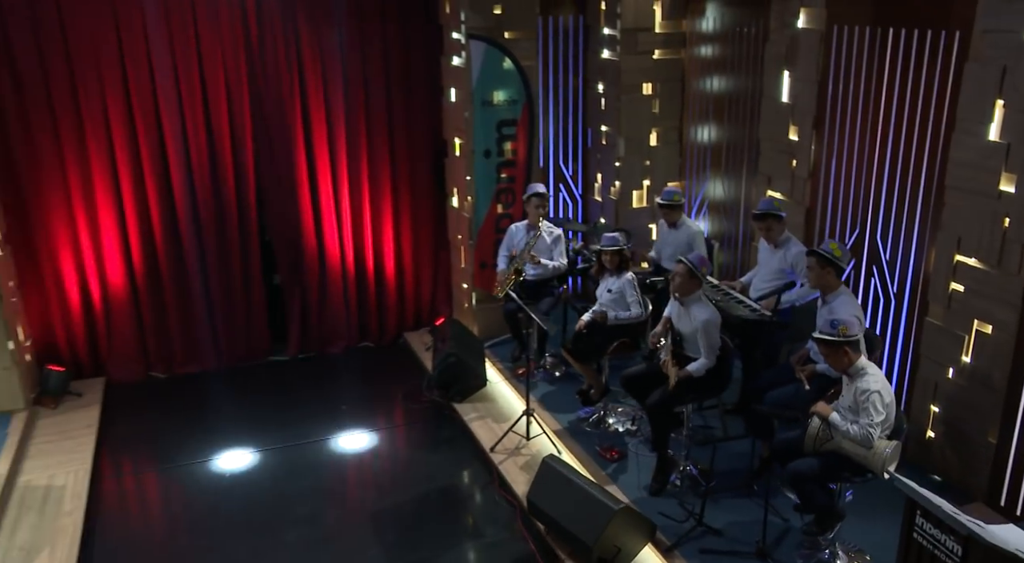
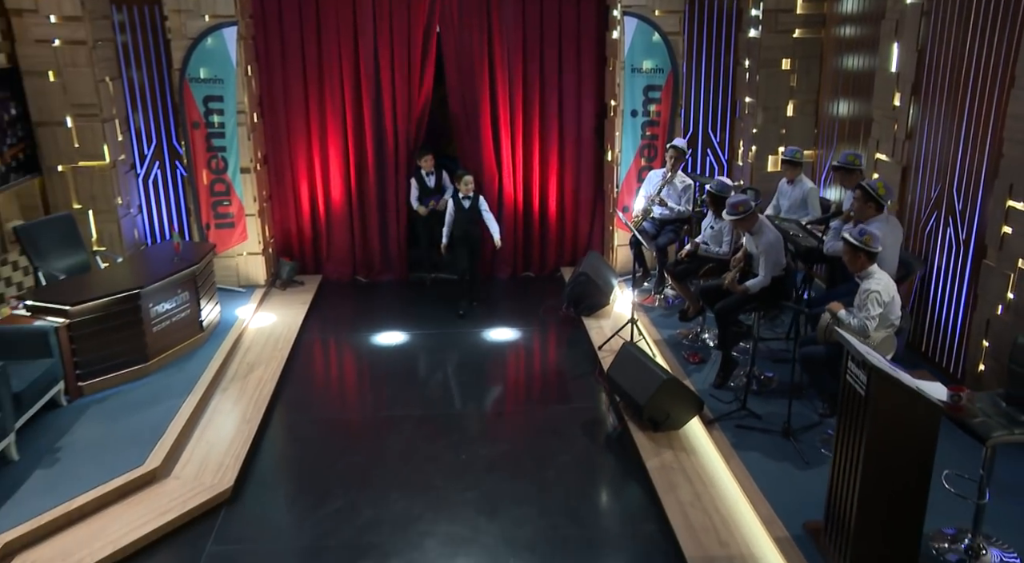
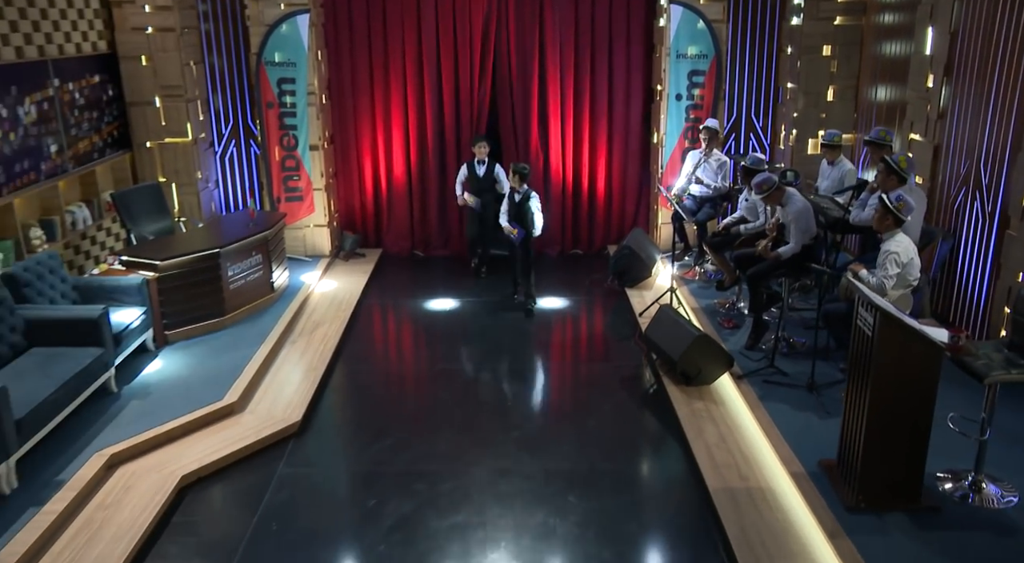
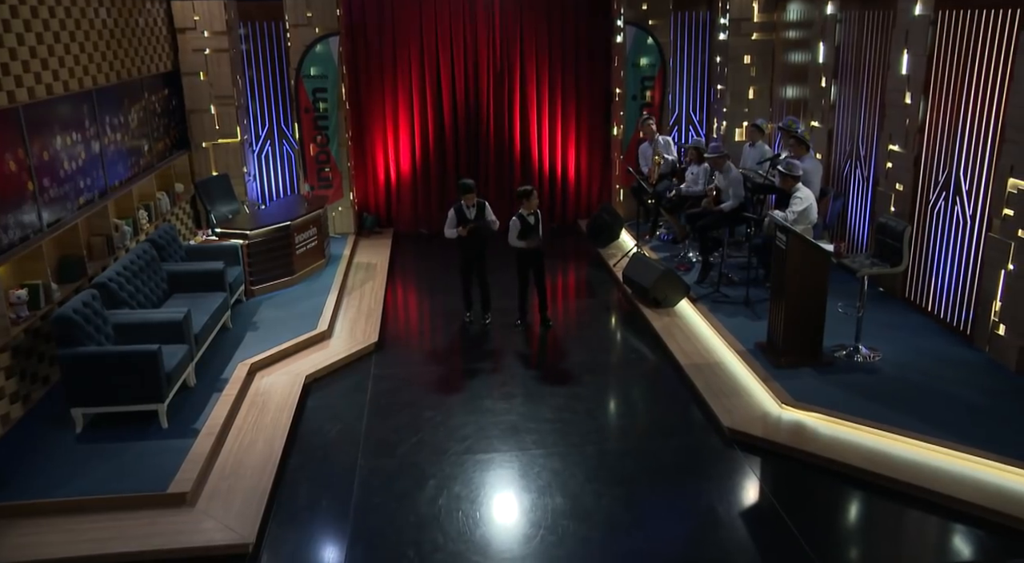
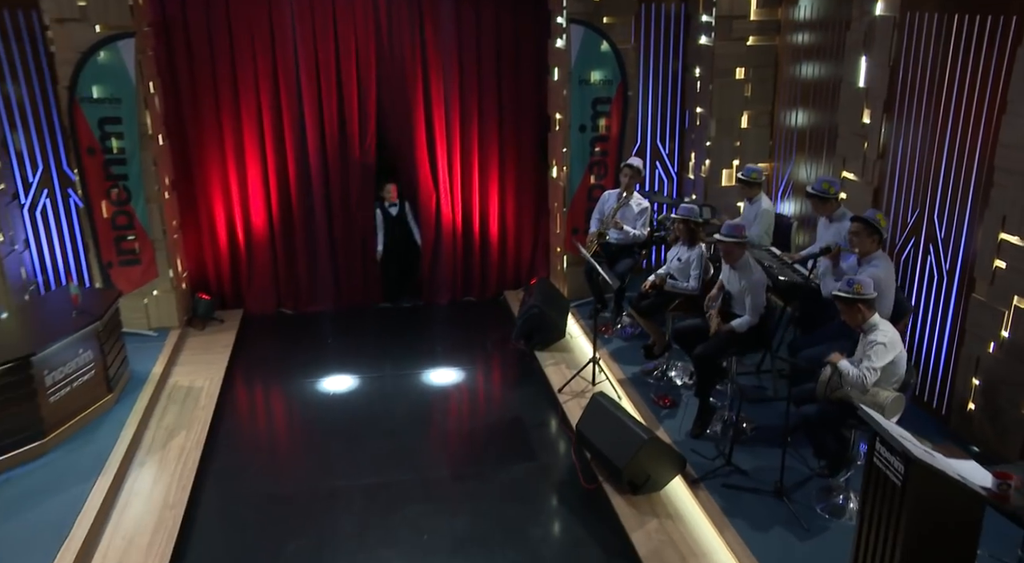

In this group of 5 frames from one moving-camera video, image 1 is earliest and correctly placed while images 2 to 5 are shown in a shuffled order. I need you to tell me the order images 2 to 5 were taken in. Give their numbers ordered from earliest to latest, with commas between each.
5, 2, 3, 4
